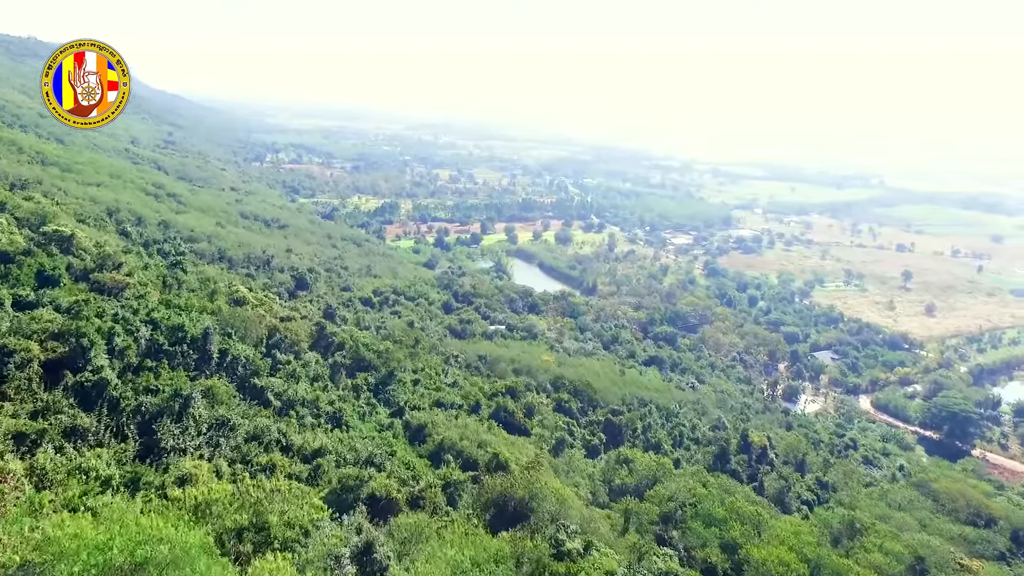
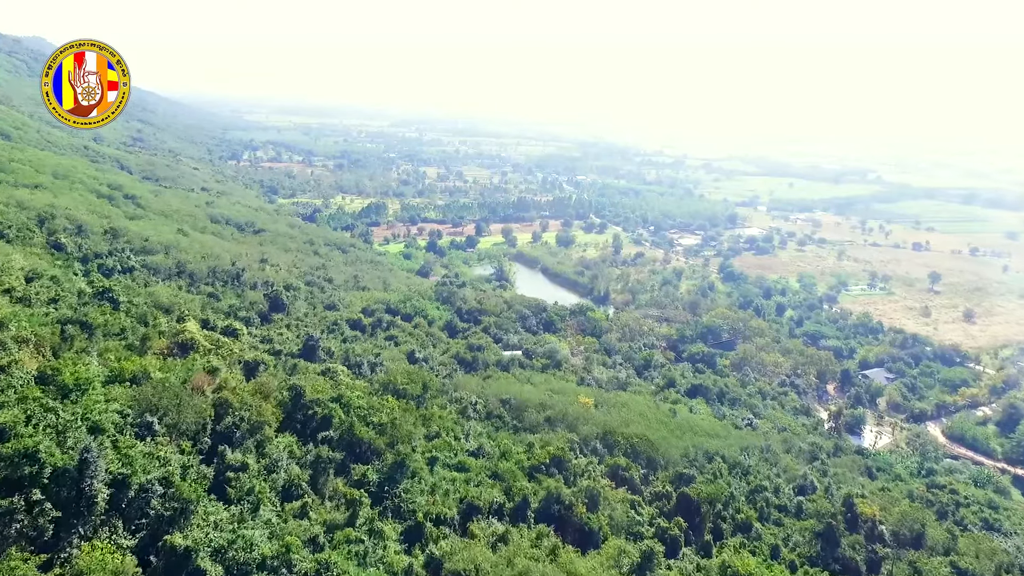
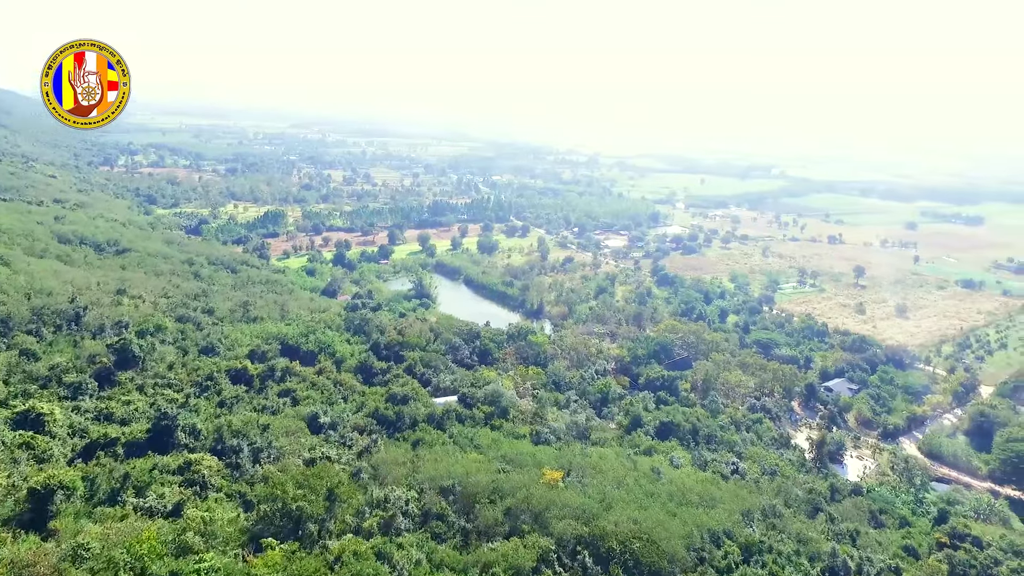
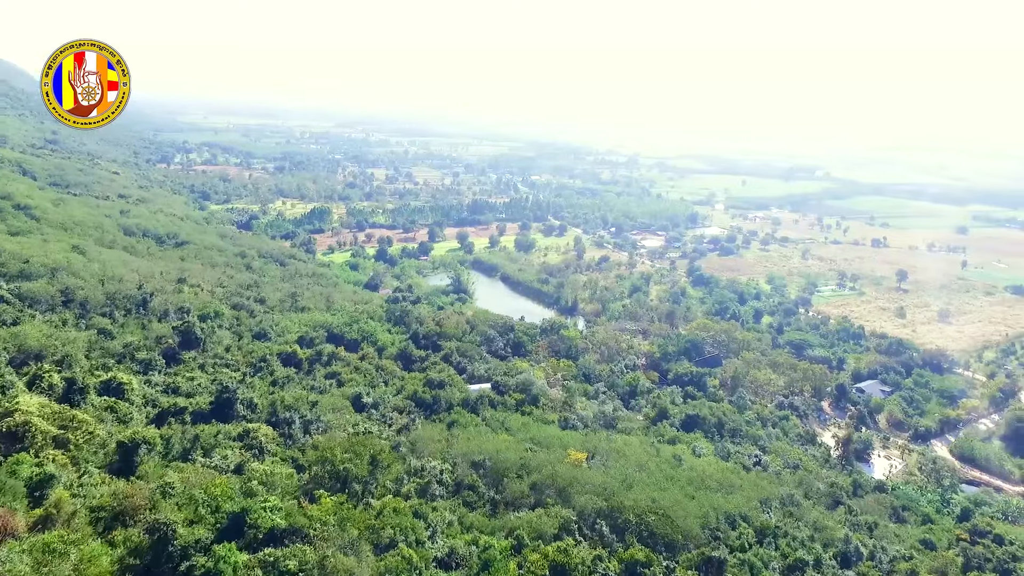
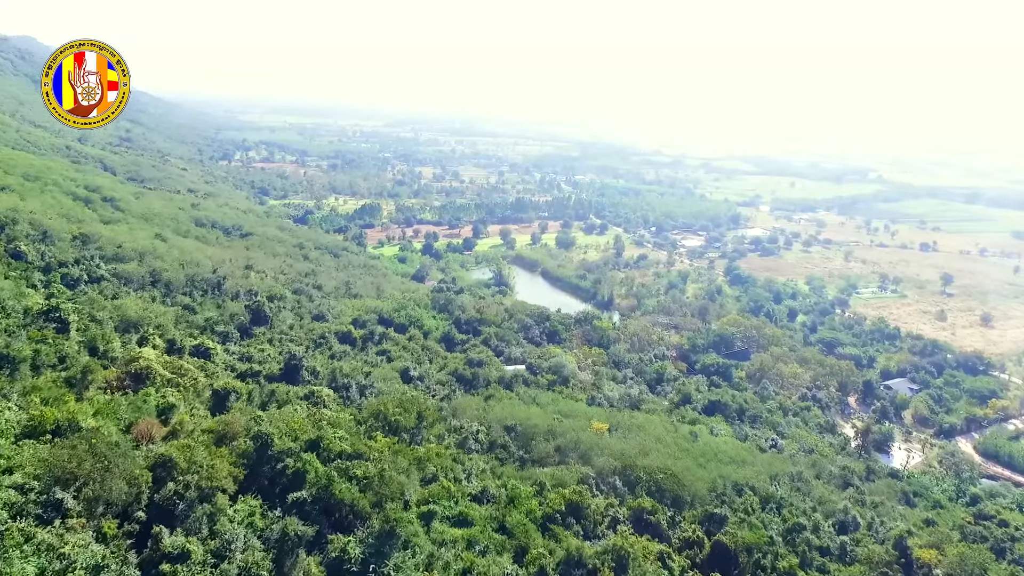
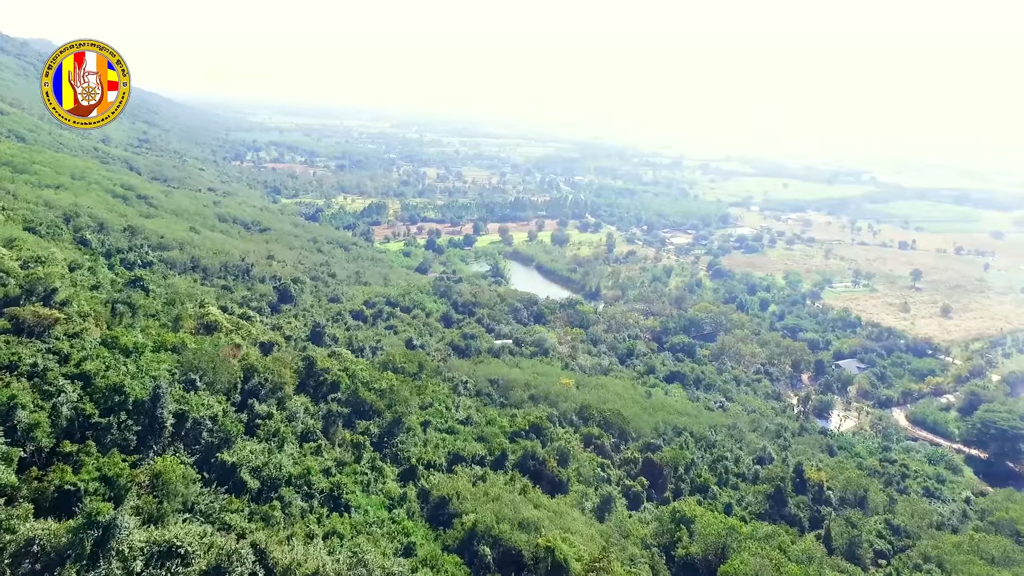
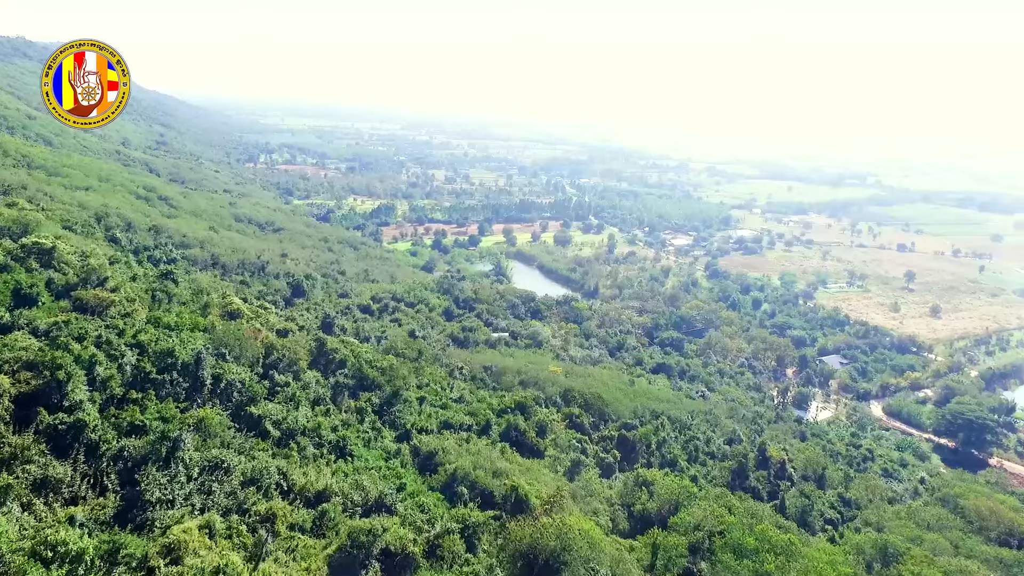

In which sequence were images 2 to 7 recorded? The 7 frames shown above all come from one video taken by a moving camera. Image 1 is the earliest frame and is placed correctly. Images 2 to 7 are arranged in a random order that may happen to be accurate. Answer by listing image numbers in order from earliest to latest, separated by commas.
7, 6, 2, 5, 4, 3
